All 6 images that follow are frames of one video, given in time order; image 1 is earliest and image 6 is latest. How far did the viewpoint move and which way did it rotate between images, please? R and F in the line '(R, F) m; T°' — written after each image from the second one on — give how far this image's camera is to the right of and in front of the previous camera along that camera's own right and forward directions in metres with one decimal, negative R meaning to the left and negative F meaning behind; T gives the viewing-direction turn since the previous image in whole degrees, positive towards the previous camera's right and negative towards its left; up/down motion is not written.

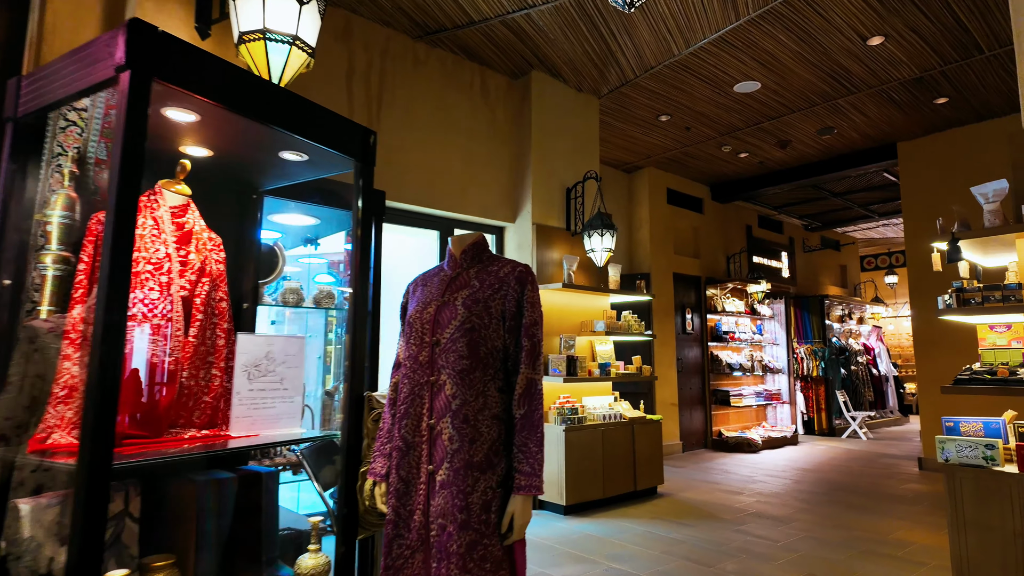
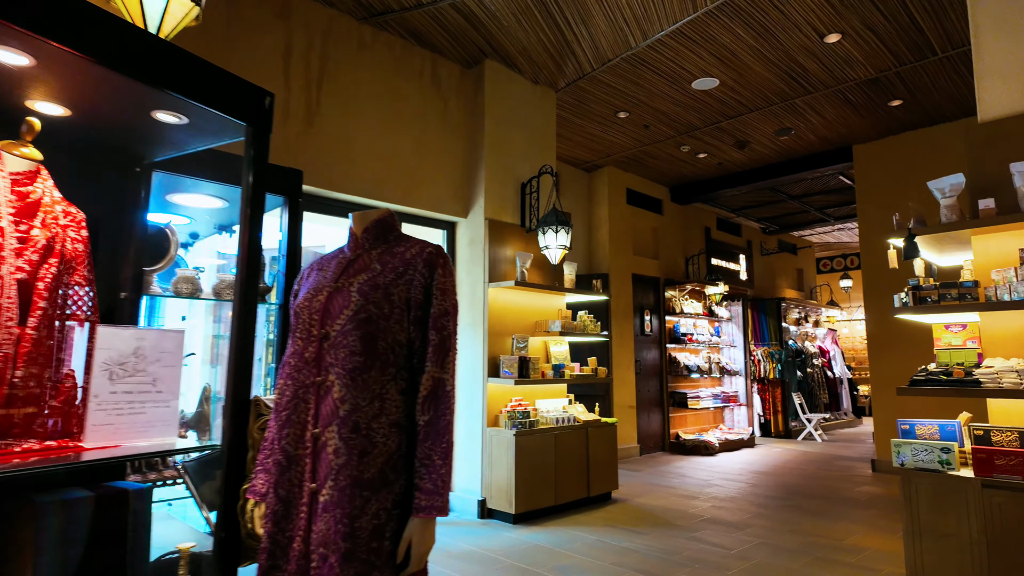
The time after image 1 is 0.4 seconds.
(+0.1, +0.2) m; +3°
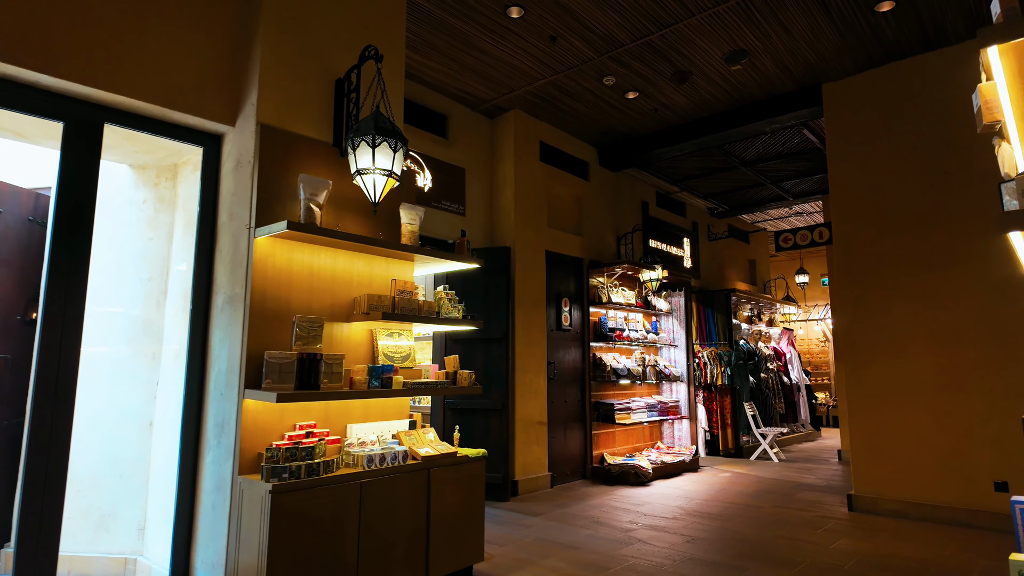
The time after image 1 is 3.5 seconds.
(+0.9, +1.9) m; +4°
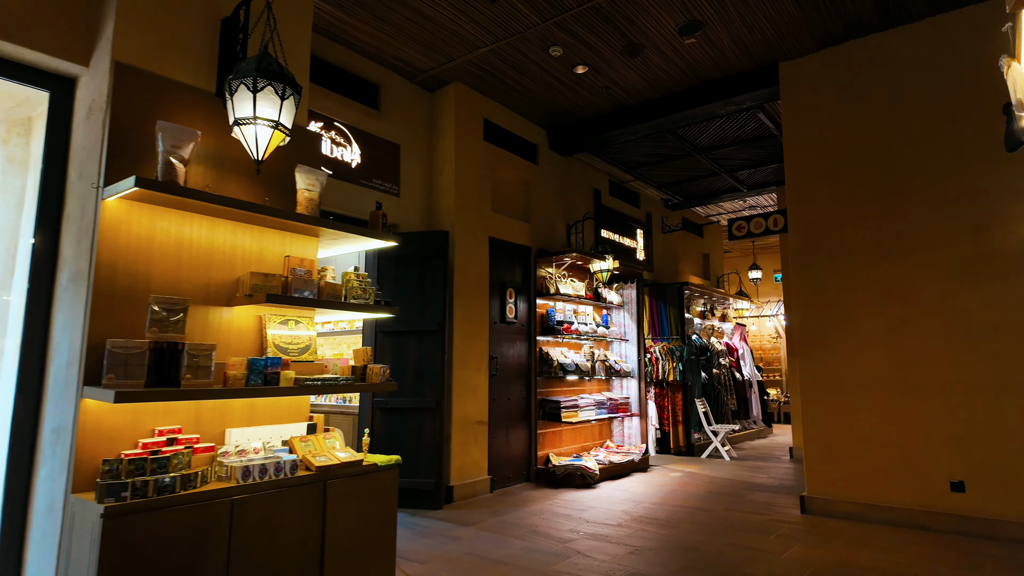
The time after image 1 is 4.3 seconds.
(+0.2, +0.5) m; +4°
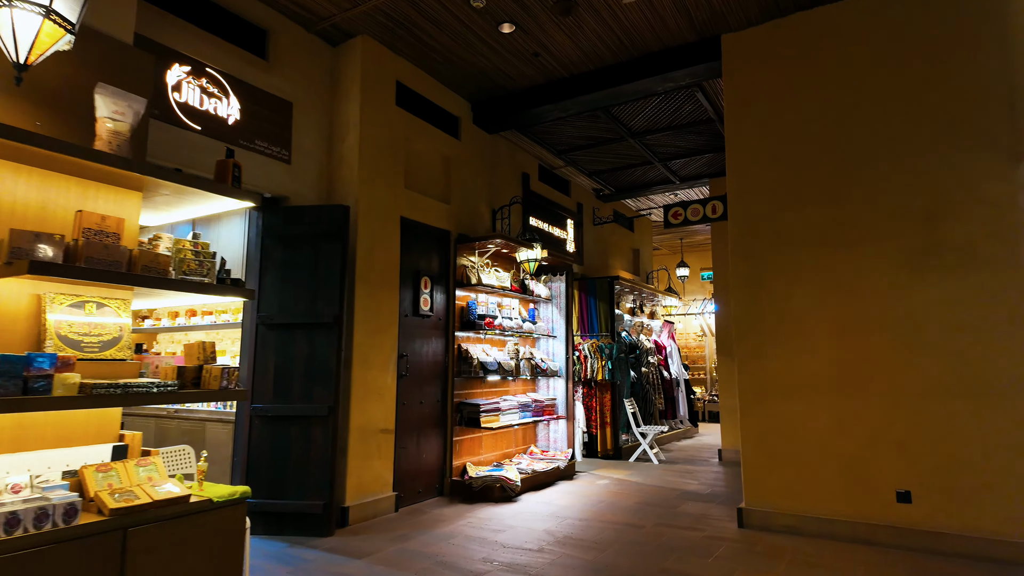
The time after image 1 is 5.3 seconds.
(+0.1, +0.7) m; +7°
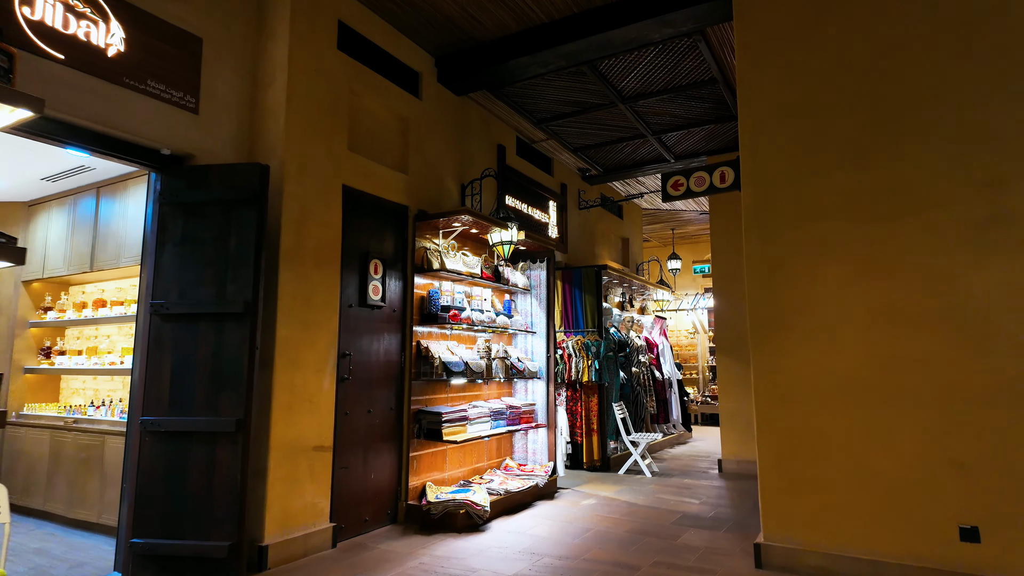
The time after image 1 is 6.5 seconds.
(+0.1, +0.9) m; +1°
